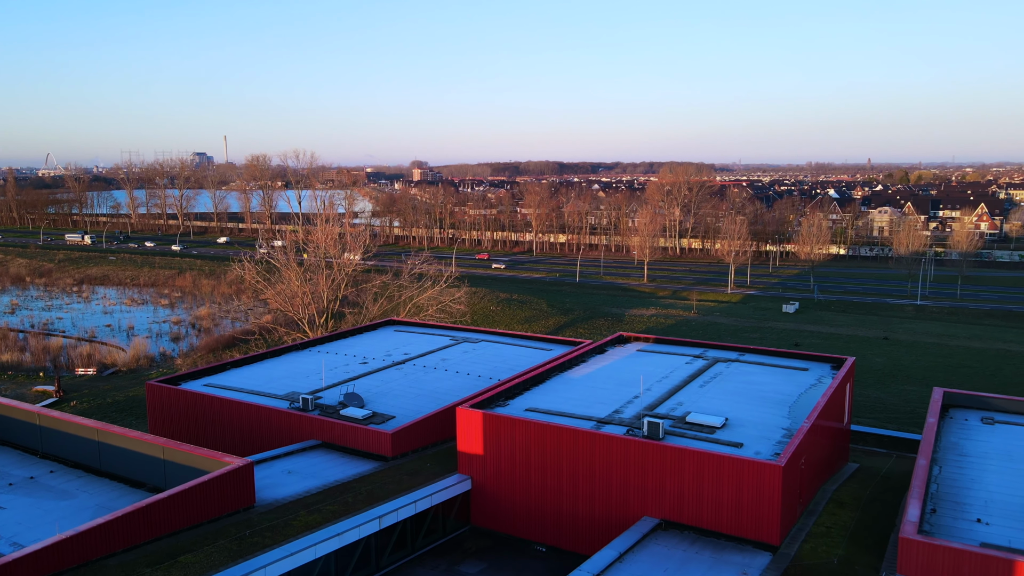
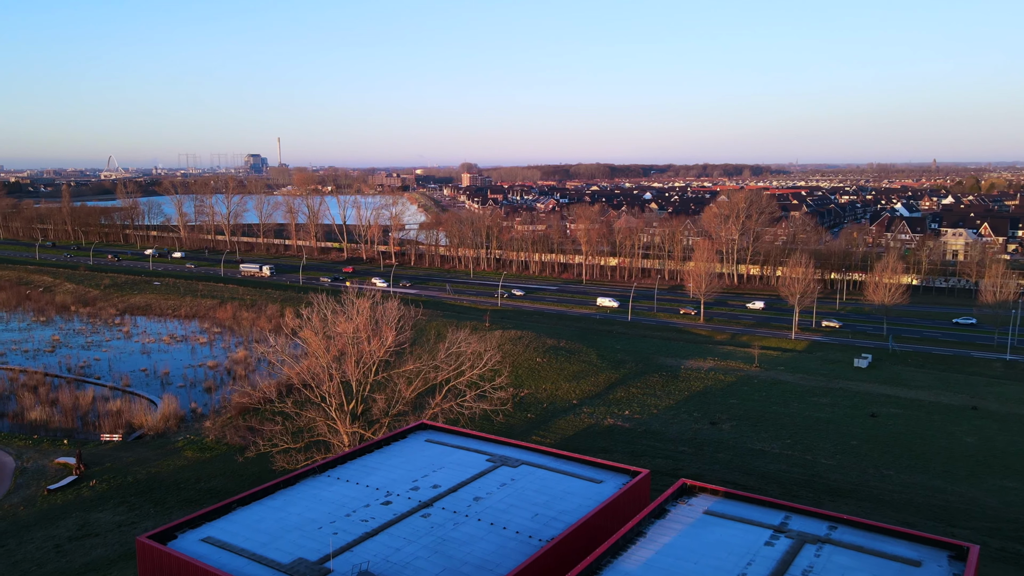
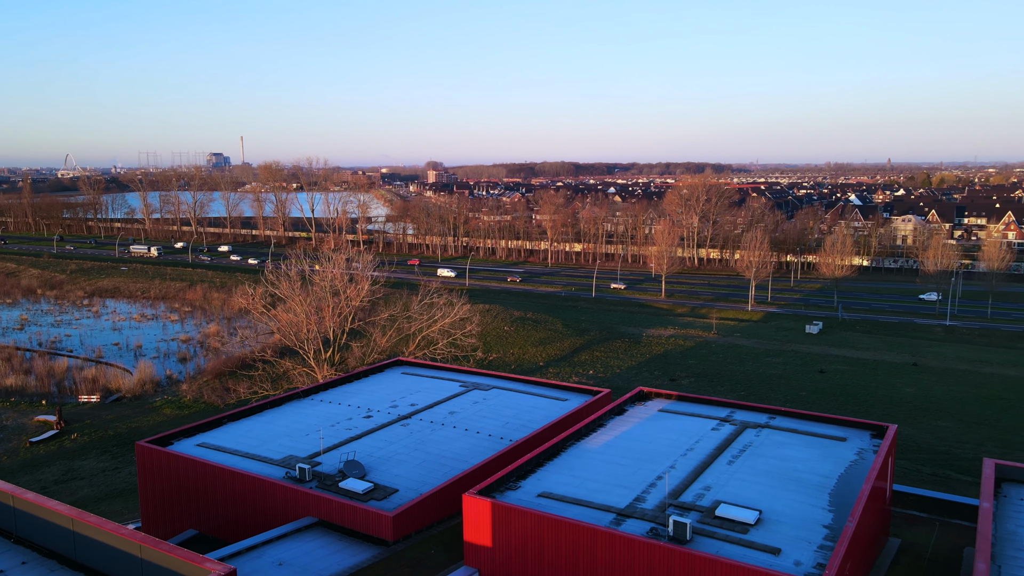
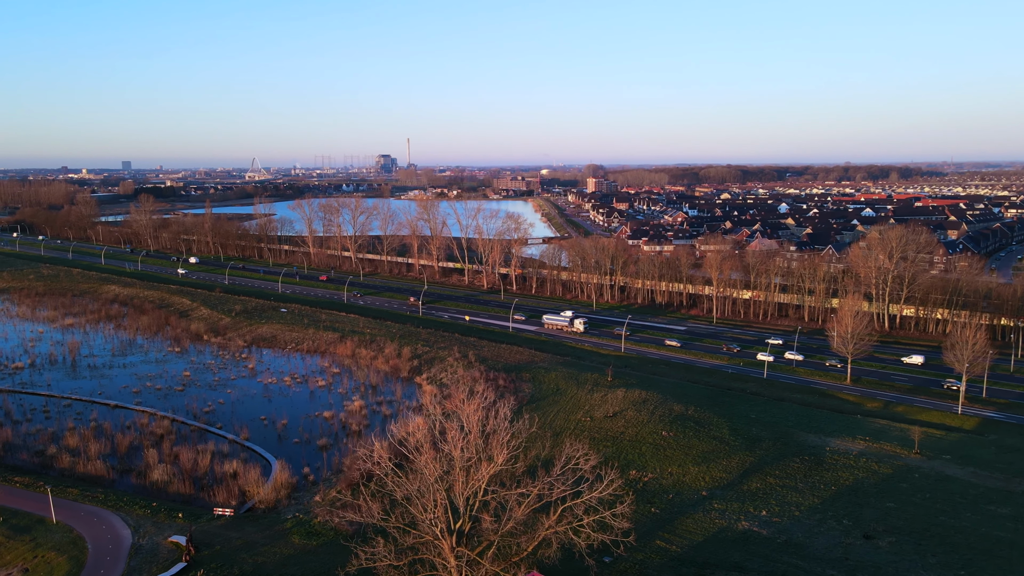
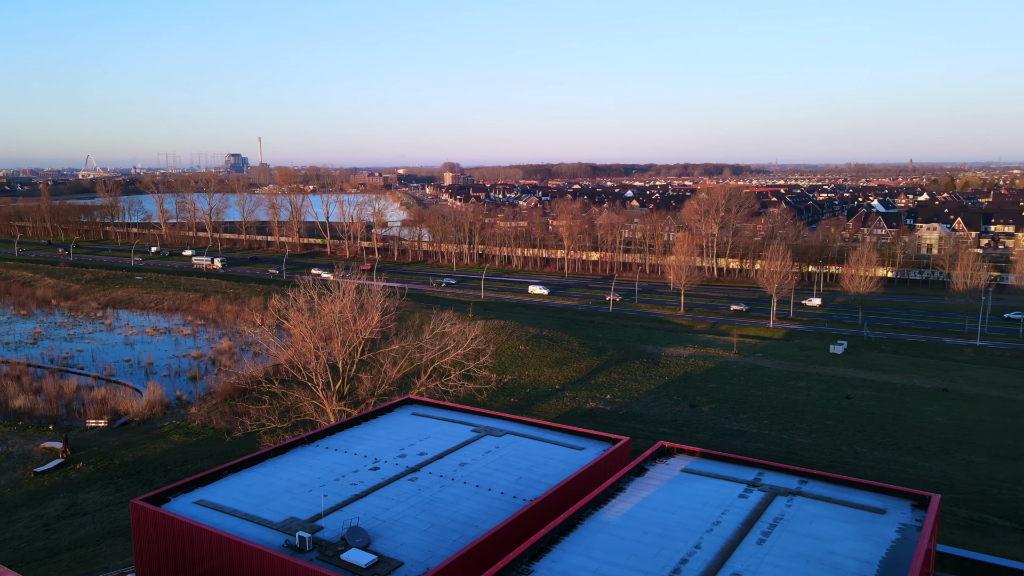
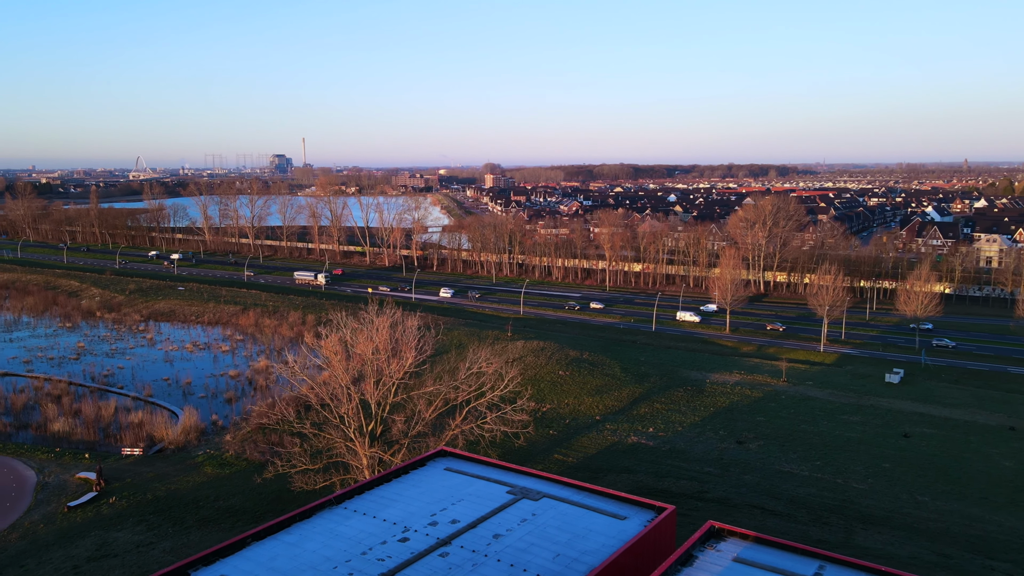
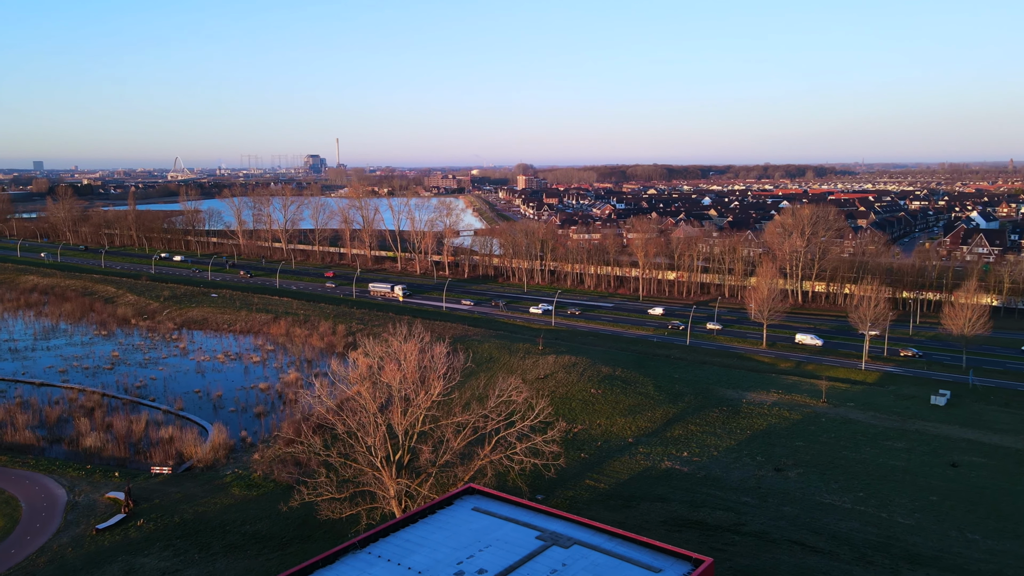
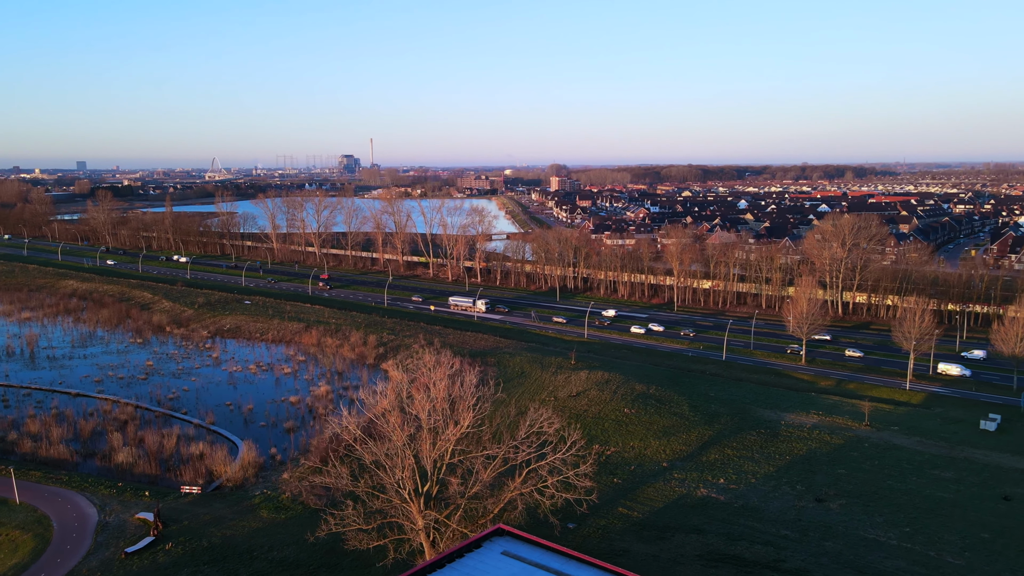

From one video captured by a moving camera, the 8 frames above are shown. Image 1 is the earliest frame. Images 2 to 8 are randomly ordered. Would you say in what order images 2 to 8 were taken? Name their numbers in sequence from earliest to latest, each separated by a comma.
3, 5, 2, 6, 7, 8, 4
